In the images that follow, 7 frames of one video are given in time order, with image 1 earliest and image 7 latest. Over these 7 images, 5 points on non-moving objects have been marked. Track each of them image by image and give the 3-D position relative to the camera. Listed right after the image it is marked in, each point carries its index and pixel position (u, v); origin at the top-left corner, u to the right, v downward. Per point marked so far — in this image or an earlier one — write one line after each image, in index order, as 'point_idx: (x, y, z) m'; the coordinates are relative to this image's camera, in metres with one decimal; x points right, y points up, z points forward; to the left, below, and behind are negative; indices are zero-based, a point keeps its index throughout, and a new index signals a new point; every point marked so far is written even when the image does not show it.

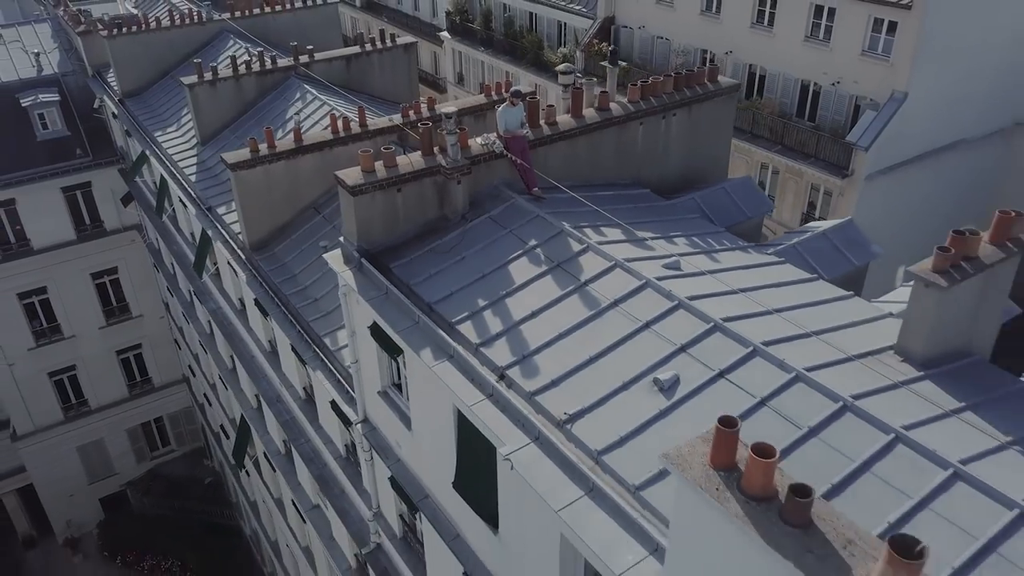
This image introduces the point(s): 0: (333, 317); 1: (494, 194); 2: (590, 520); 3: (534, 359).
0: (-3.3, -0.5, +15.2) m
1: (-0.3, +1.5, +12.8) m
2: (+0.7, -2.2, +7.6) m
3: (+0.3, -0.8, +9.6) m
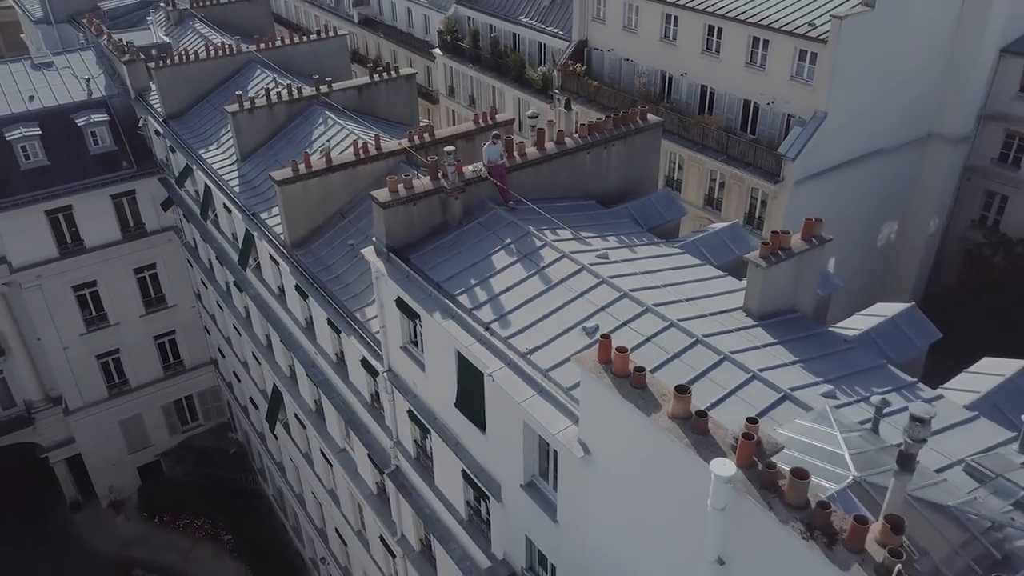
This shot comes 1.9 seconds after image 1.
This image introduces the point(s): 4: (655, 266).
0: (-3.7, -0.2, +20.2) m
1: (-0.7, +1.8, +17.8) m
2: (+0.4, -1.9, +12.7) m
3: (0.0, -0.5, +14.7) m
4: (+2.9, +0.5, +16.1) m
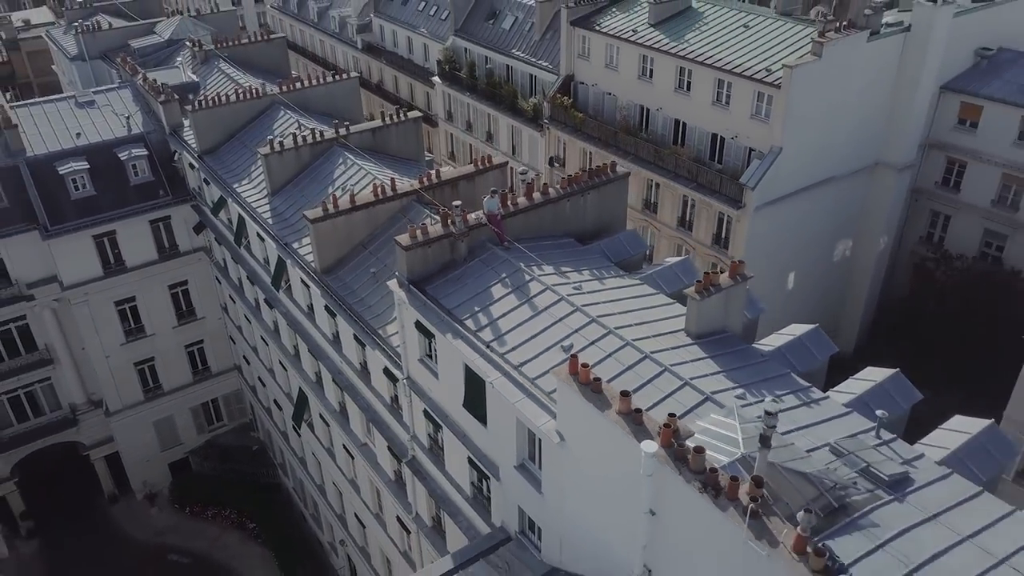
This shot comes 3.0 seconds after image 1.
0: (-3.9, -0.9, +24.6) m
1: (-0.8, +1.2, +22.2) m
2: (+0.3, -2.5, +17.1) m
3: (-0.2, -1.1, +19.1) m
4: (+2.7, -0.2, +20.5) m
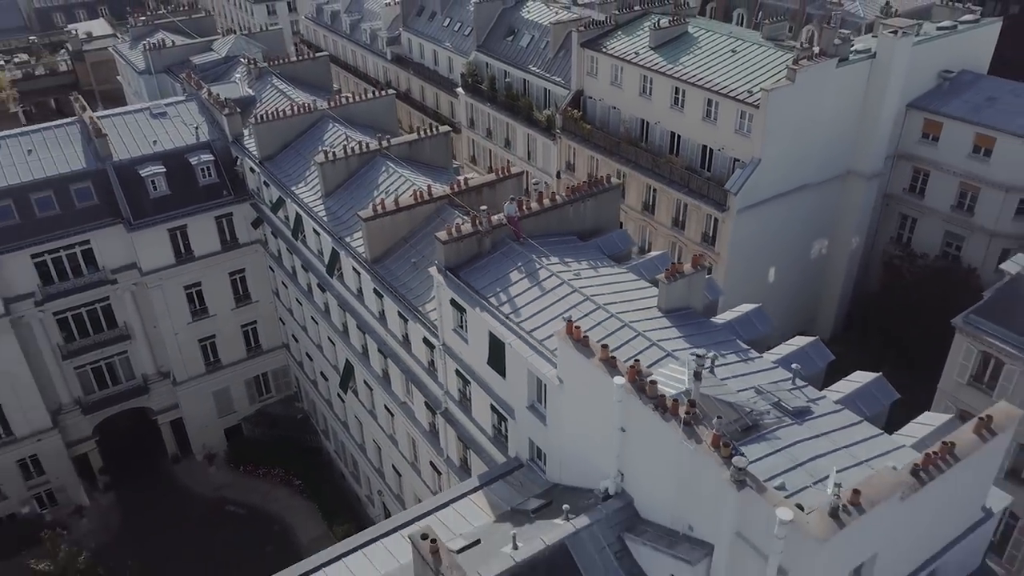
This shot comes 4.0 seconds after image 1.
0: (-3.4, -0.3, +30.6) m
1: (-0.3, +1.7, +28.2) m
2: (+0.7, -2.1, +23.1) m
3: (+0.3, -0.7, +25.1) m
4: (+3.2, +0.3, +26.4) m
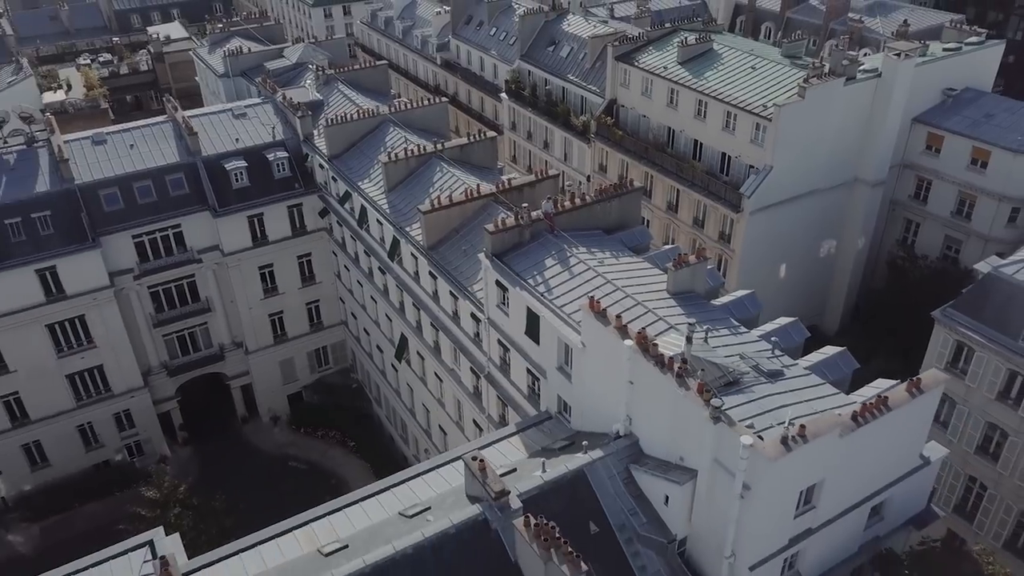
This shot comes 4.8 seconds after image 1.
0: (-1.8, +0.4, +36.3) m
1: (+1.2, +2.3, +33.8) m
2: (+1.9, -1.5, +28.7) m
3: (+1.6, 0.0, +30.6) m
4: (+4.6, +0.8, +31.9) m
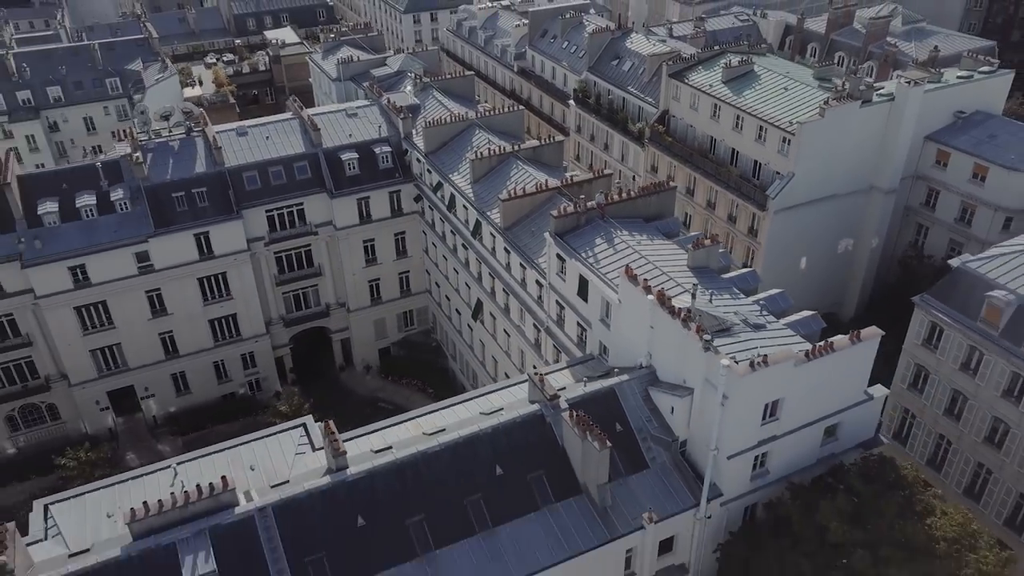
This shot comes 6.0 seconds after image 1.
0: (+1.5, +2.0, +46.5) m
1: (+4.4, +3.8, +43.7) m
2: (+4.6, -0.1, +38.6) m
3: (+4.5, +1.4, +40.5) m
4: (+7.6, +2.1, +41.5) m
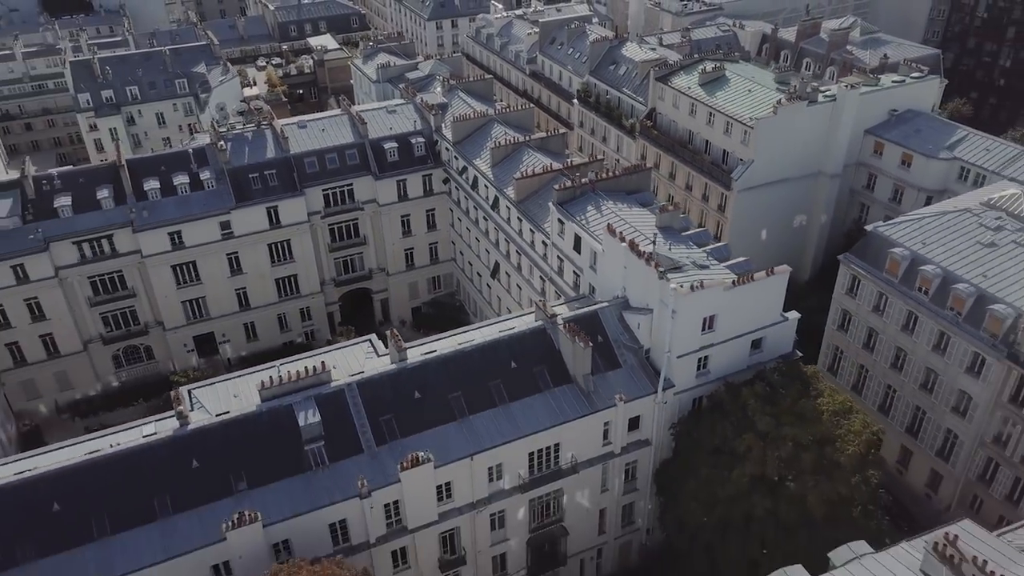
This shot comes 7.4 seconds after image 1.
0: (+2.4, +5.1, +59.6) m
1: (+5.2, +6.8, +56.7) m
2: (+5.3, +3.0, +51.6) m
3: (+5.2, +4.4, +53.6) m
4: (+8.4, +5.1, +54.6) m
